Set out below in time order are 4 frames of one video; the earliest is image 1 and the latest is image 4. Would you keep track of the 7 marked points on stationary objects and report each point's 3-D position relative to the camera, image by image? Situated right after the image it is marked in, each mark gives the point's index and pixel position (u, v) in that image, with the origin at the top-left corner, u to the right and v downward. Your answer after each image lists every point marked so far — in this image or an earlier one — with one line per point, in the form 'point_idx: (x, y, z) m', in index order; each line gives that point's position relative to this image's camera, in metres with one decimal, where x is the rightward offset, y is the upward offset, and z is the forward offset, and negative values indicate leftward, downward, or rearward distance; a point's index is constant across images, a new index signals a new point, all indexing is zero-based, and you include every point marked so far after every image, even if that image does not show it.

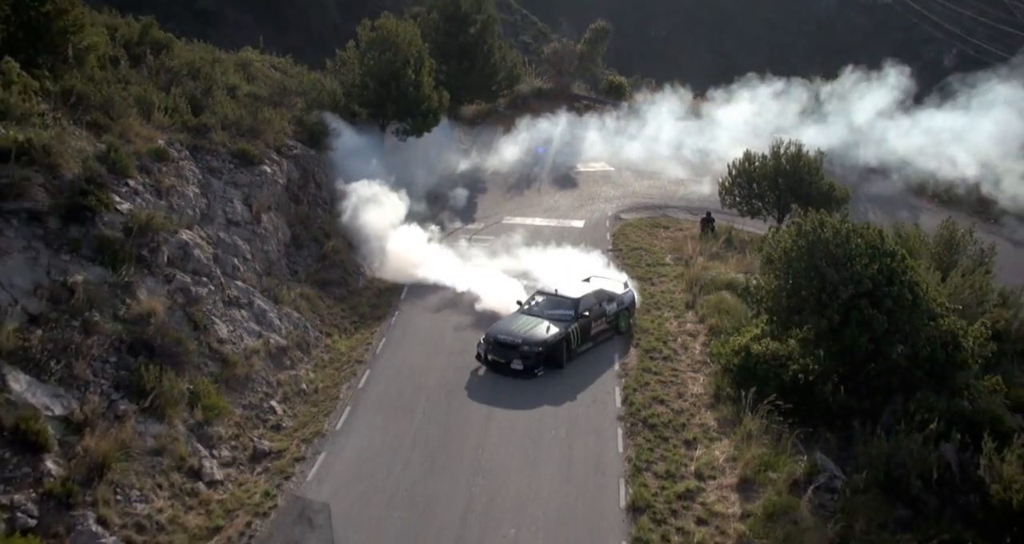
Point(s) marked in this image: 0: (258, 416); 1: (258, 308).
0: (-4.7, -2.6, +14.2) m
1: (-5.5, -0.8, +16.6) m
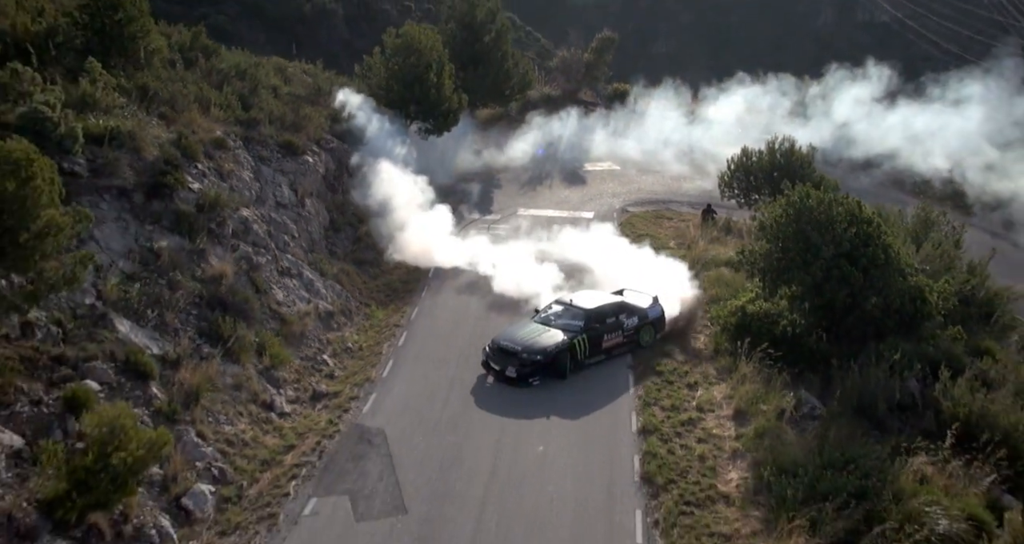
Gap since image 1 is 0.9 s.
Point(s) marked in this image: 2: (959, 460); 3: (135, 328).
0: (-4.2, -2.0, +16.2) m
1: (-5.0, -0.2, +18.7) m
2: (+6.7, -2.8, +11.5) m
3: (-6.6, -1.0, +13.6) m
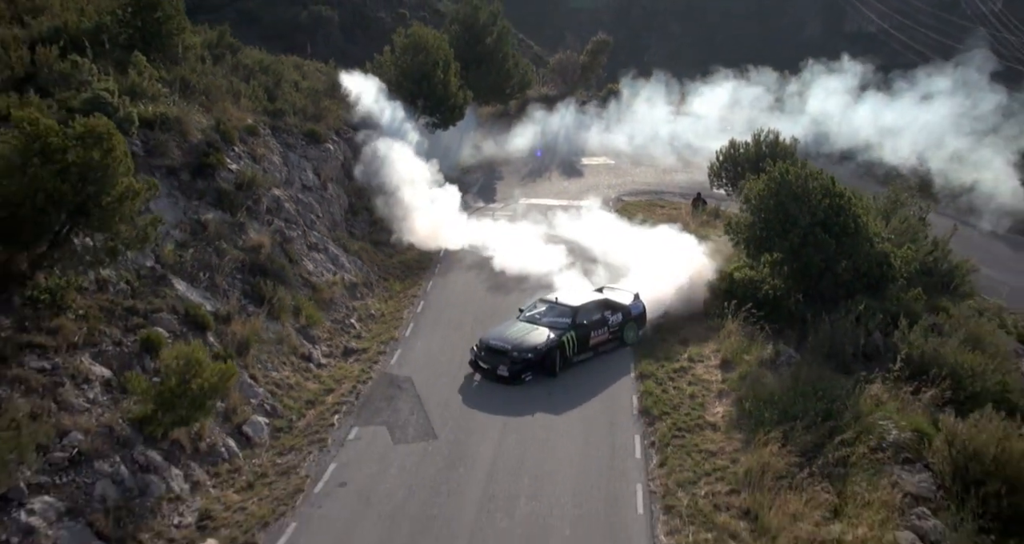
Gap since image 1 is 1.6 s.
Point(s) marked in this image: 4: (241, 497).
0: (-4.0, -1.3, +18.0) m
1: (-4.8, +0.5, +20.5) m
2: (+6.9, -2.0, +13.4) m
3: (-6.4, -0.3, +15.3) m
4: (-4.0, -3.3, +11.5) m
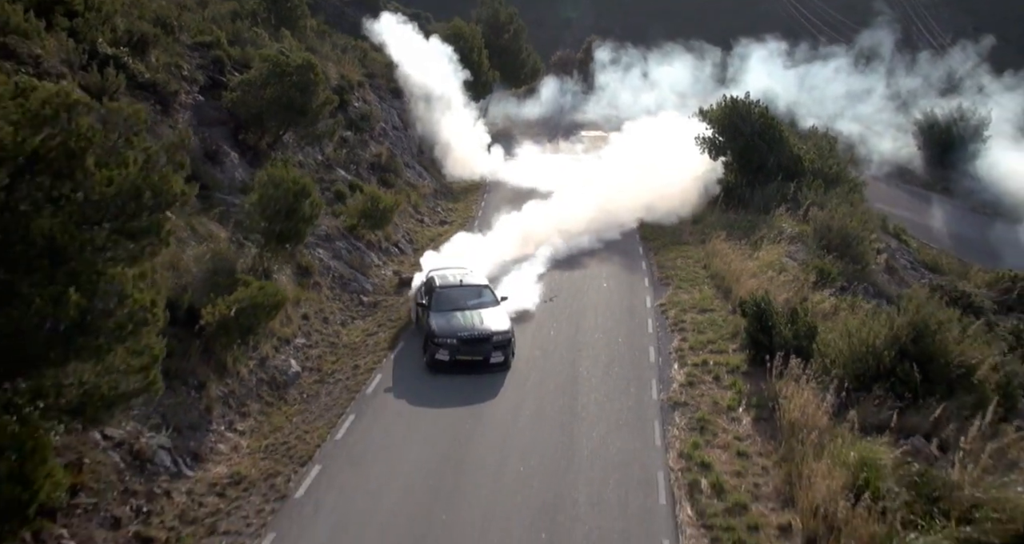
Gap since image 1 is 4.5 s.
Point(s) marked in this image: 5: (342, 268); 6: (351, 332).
0: (-2.7, +2.0, +26.3) m
1: (-3.6, +3.8, +28.8) m
2: (+8.3, +1.5, +21.9) m
3: (-5.1, +3.0, +23.6) m
4: (-2.6, +0.1, +19.8) m
5: (-3.9, +0.1, +17.7) m
6: (-3.2, -1.2, +15.2) m
